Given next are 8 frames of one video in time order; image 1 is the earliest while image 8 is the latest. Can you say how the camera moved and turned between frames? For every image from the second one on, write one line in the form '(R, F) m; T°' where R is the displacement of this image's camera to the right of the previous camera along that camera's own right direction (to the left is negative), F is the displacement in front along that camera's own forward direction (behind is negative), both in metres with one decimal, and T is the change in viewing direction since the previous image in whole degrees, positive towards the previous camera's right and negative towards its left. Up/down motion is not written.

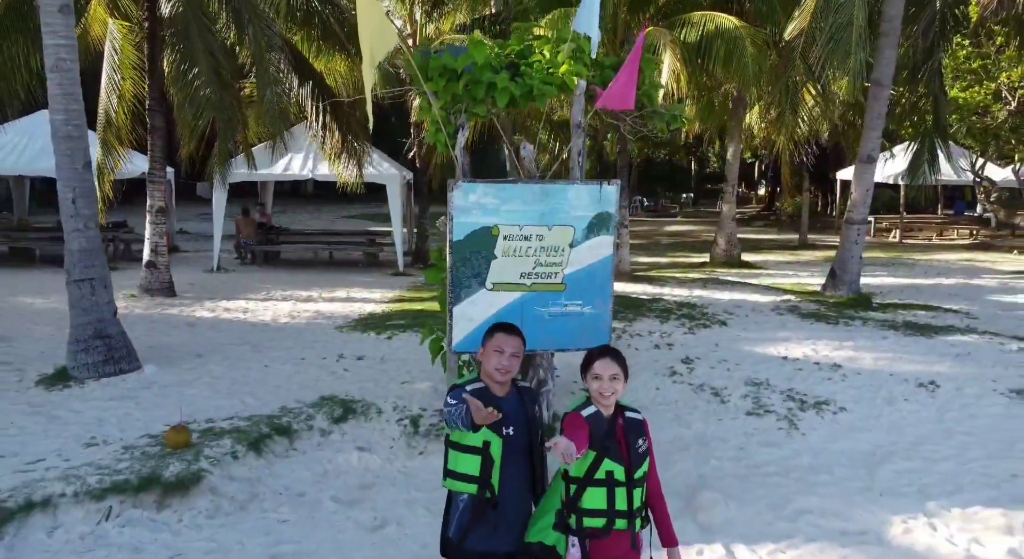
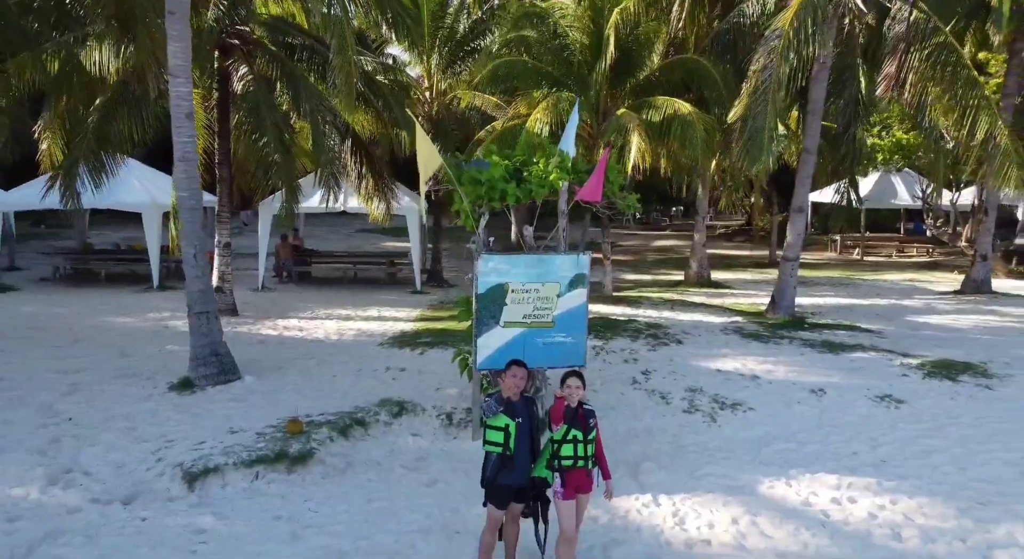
(-0.1, -1.9) m; 0°
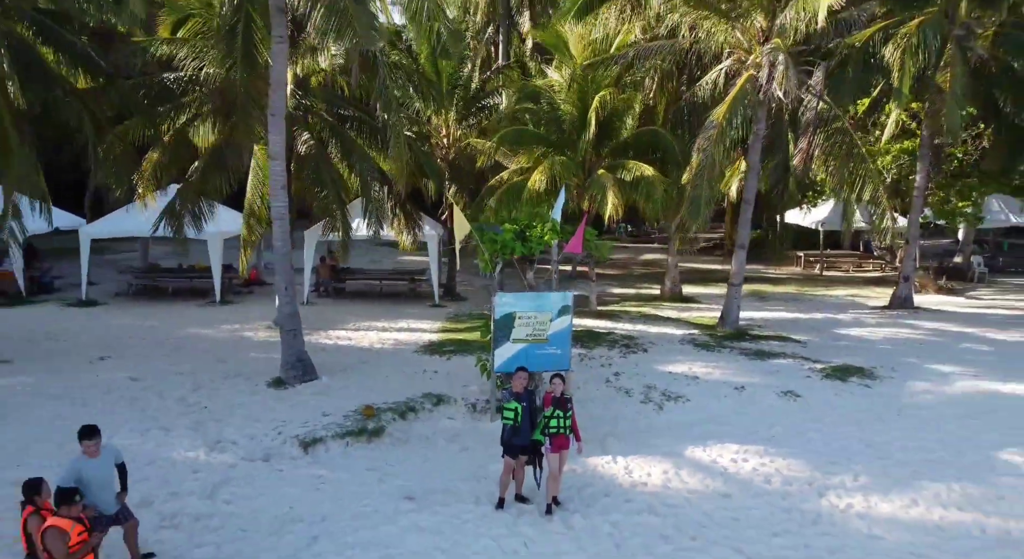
(-0.1, -2.6) m; 0°
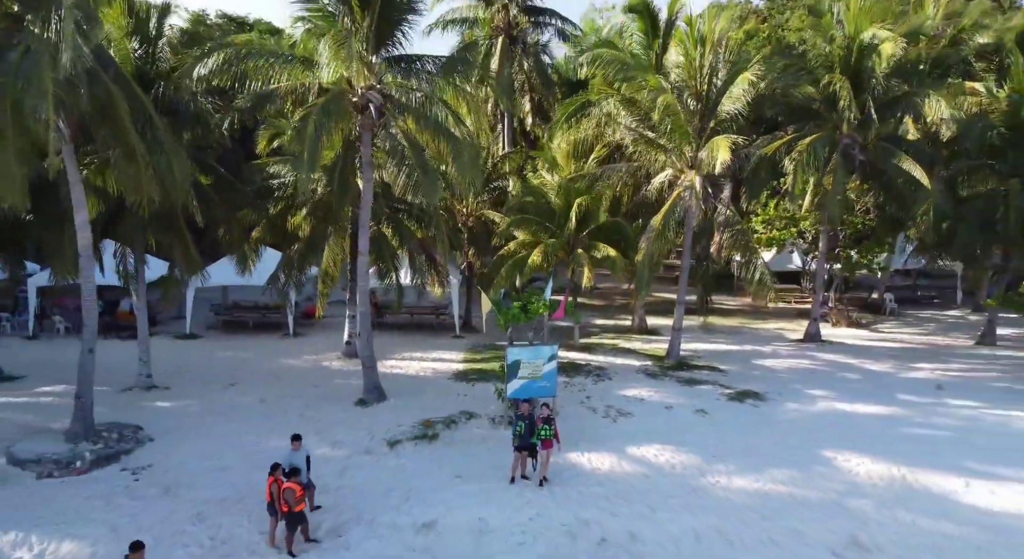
(-0.1, -4.8) m; 0°
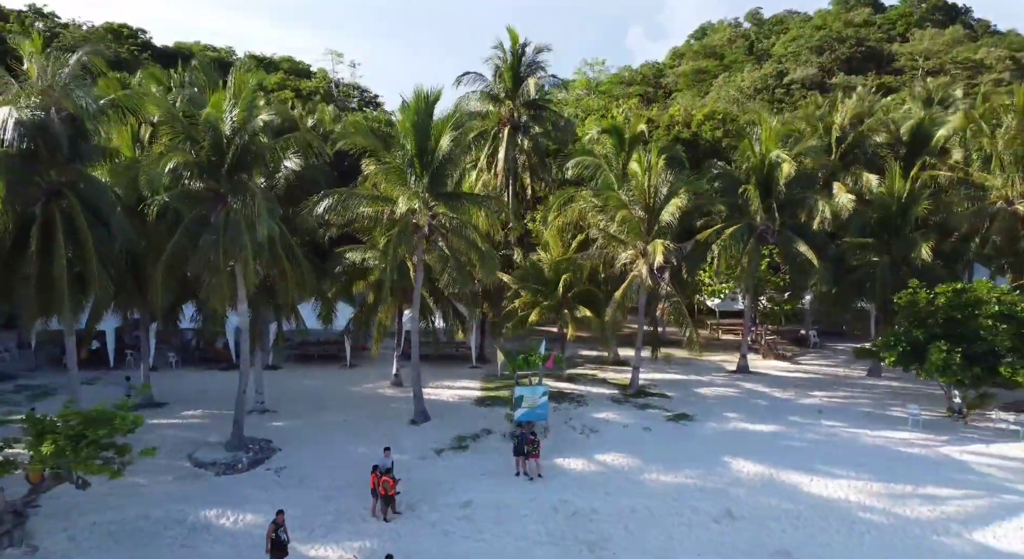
(-0.2, -6.5) m; 0°
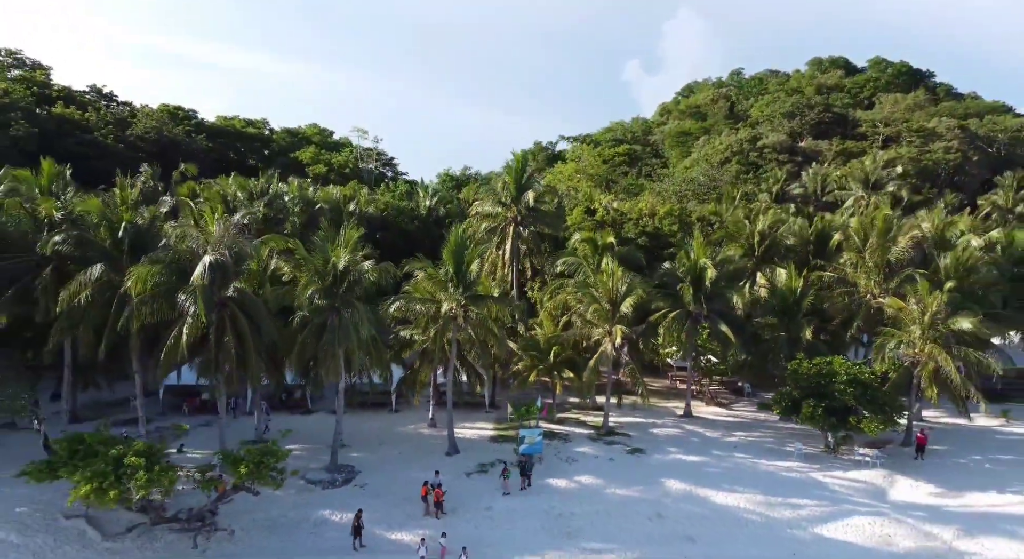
(-0.3, -9.4) m; 0°
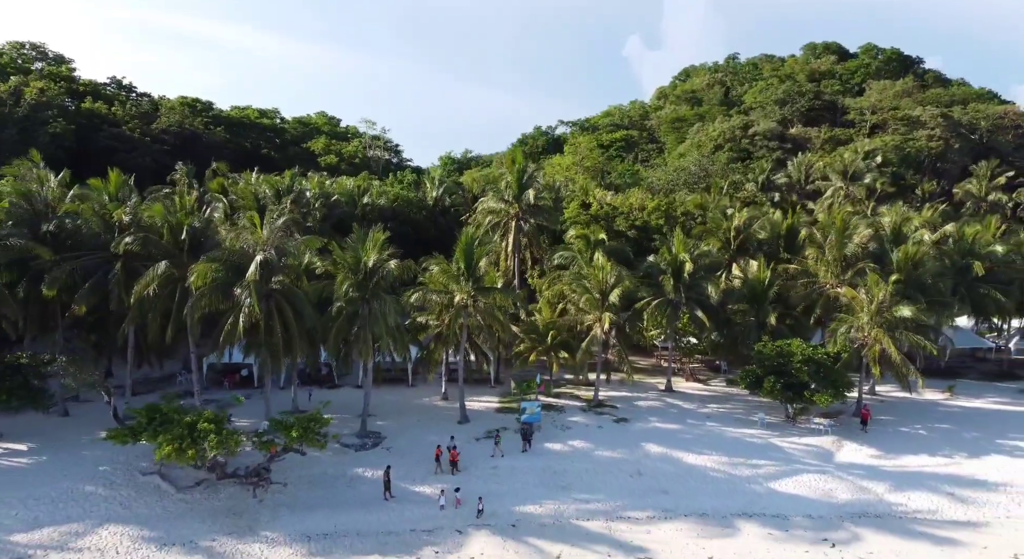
(-0.2, -4.6) m; 0°
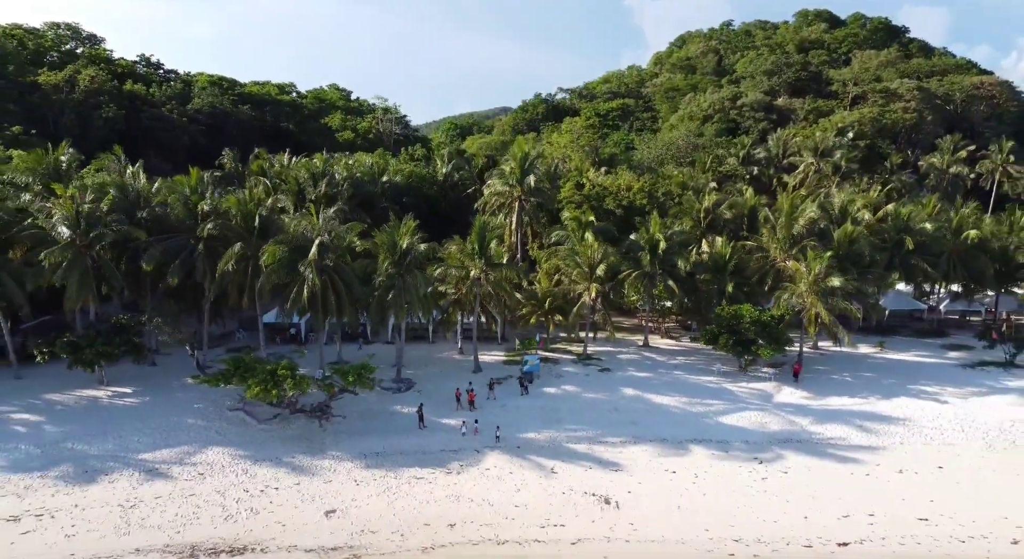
(-0.3, -7.8) m; 0°
